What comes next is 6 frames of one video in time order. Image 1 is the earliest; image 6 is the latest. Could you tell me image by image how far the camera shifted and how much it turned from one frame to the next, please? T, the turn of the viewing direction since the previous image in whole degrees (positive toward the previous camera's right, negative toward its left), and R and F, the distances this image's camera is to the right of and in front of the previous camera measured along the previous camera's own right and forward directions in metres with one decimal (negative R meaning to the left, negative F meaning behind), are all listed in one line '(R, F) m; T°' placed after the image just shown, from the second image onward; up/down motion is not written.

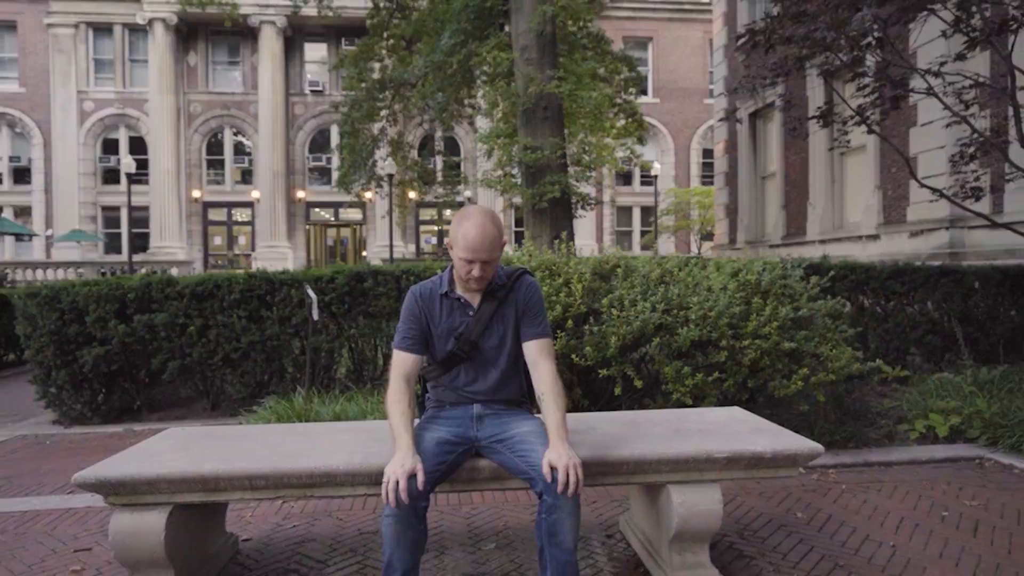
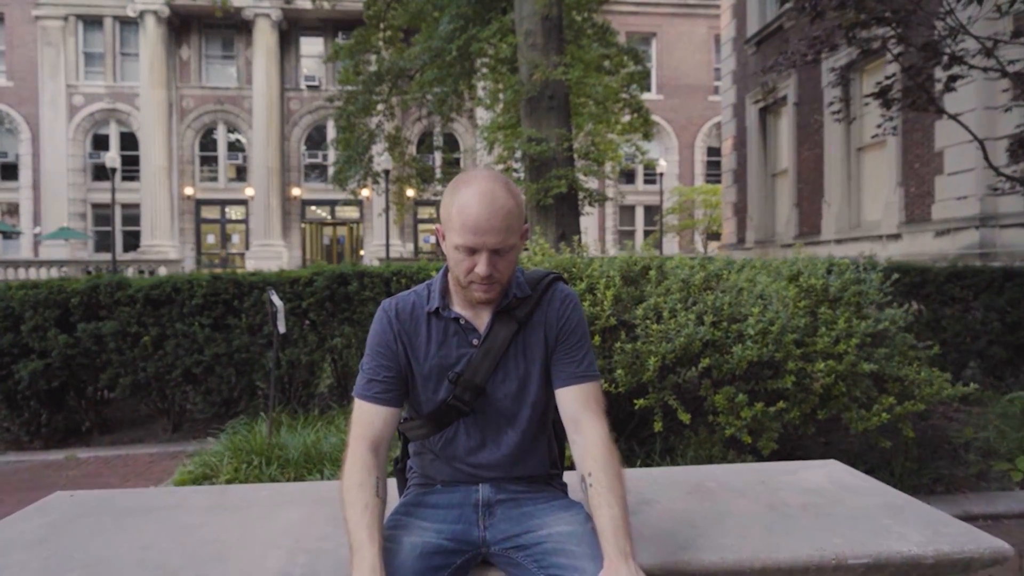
(-0.1, +1.1) m; 0°
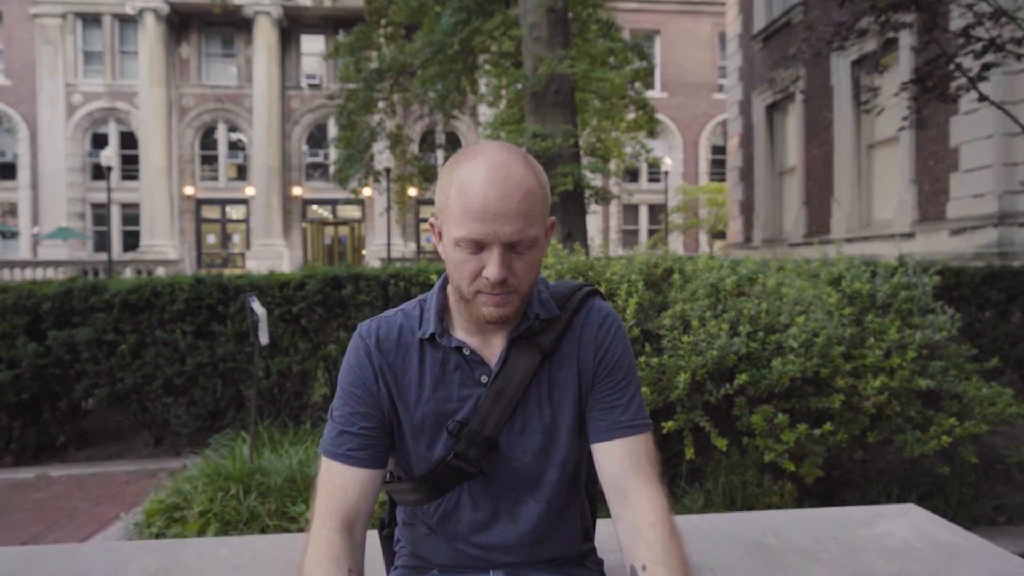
(0.0, +0.5) m; 0°
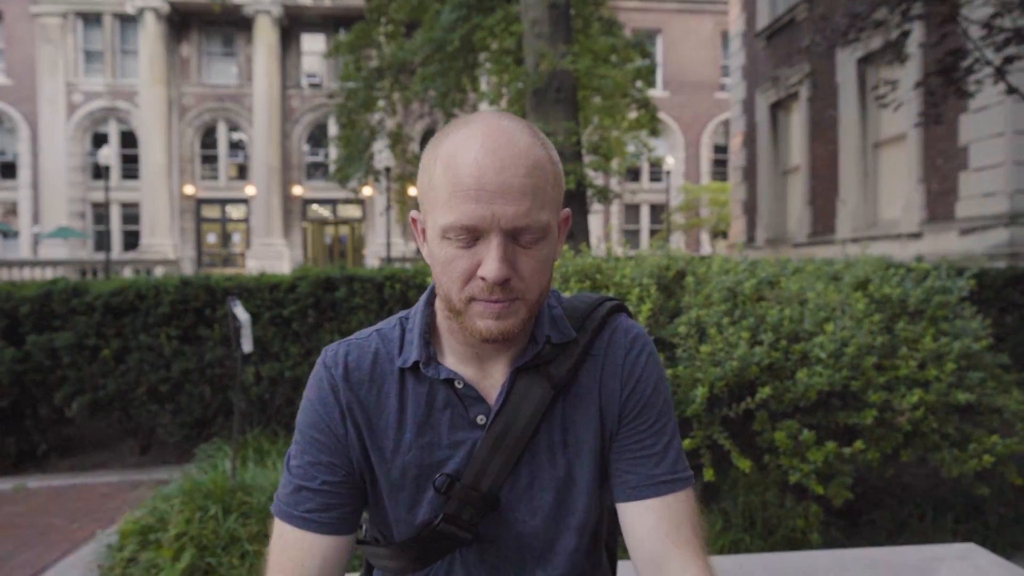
(0.0, +0.3) m; 0°
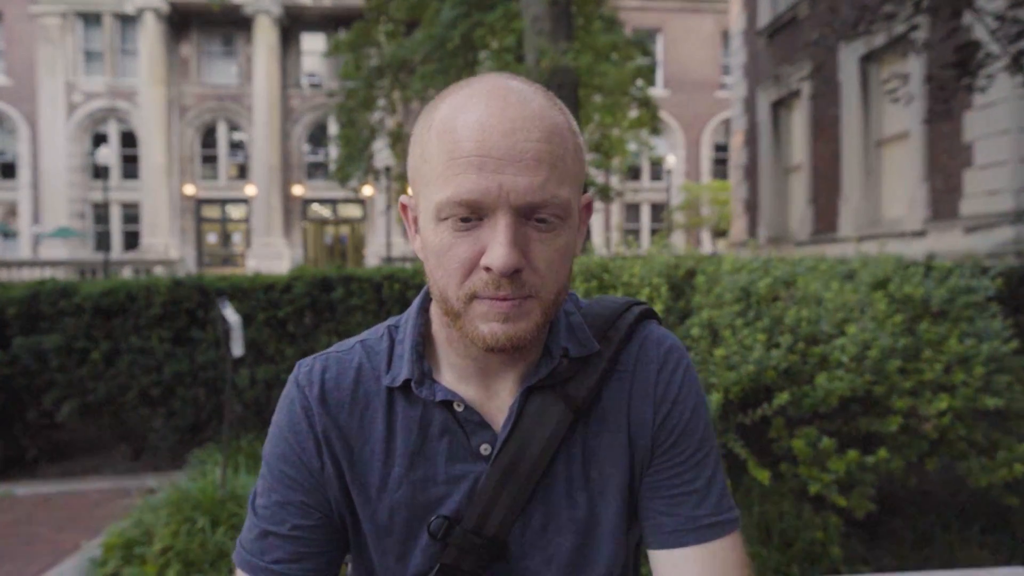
(0.0, +0.2) m; 0°
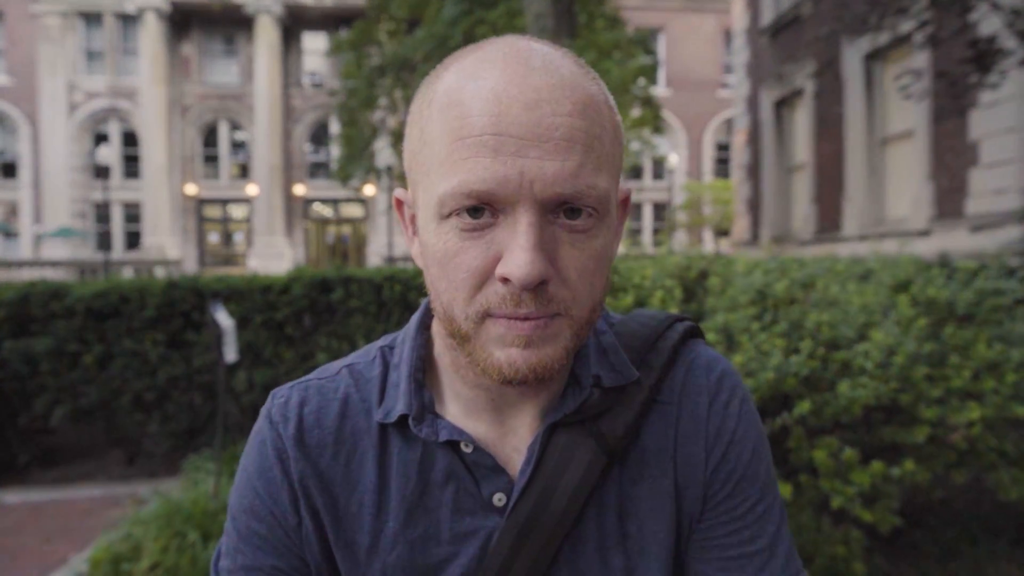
(0.0, +0.2) m; 0°
